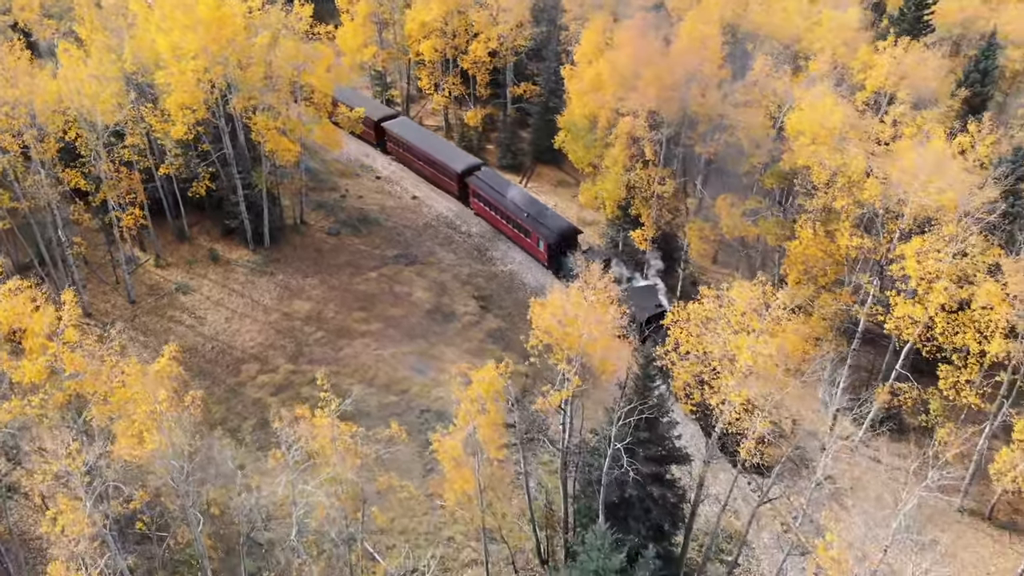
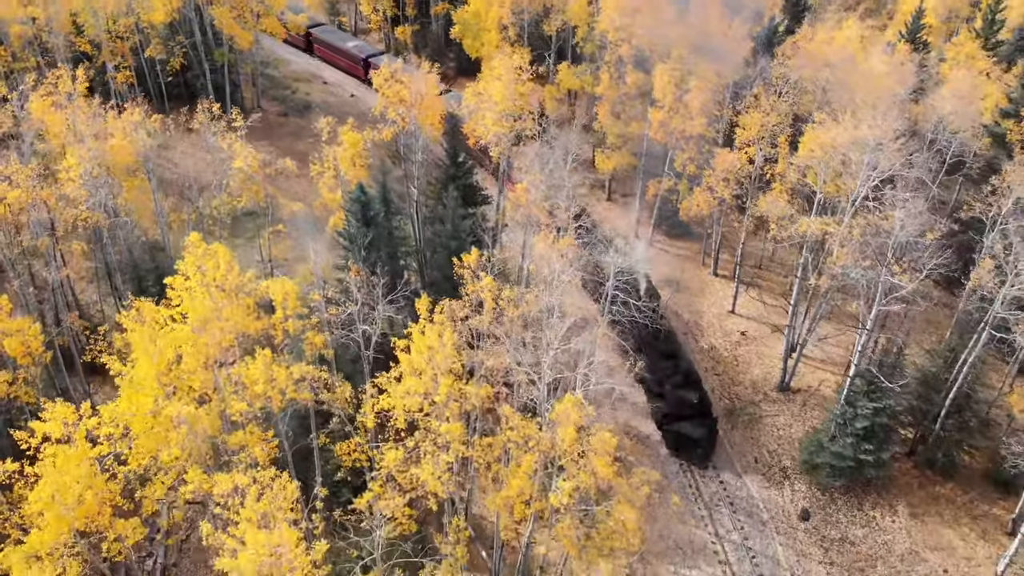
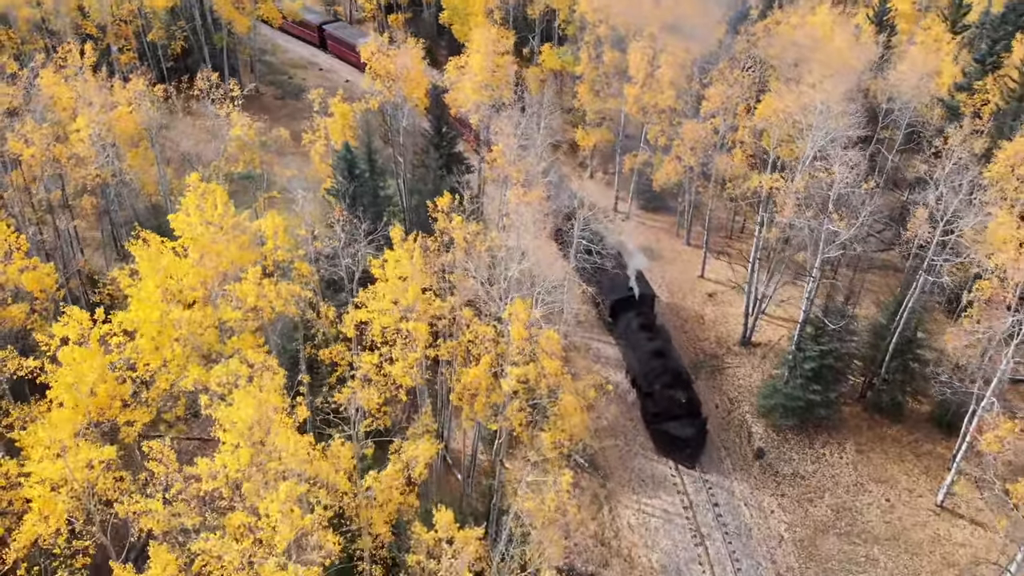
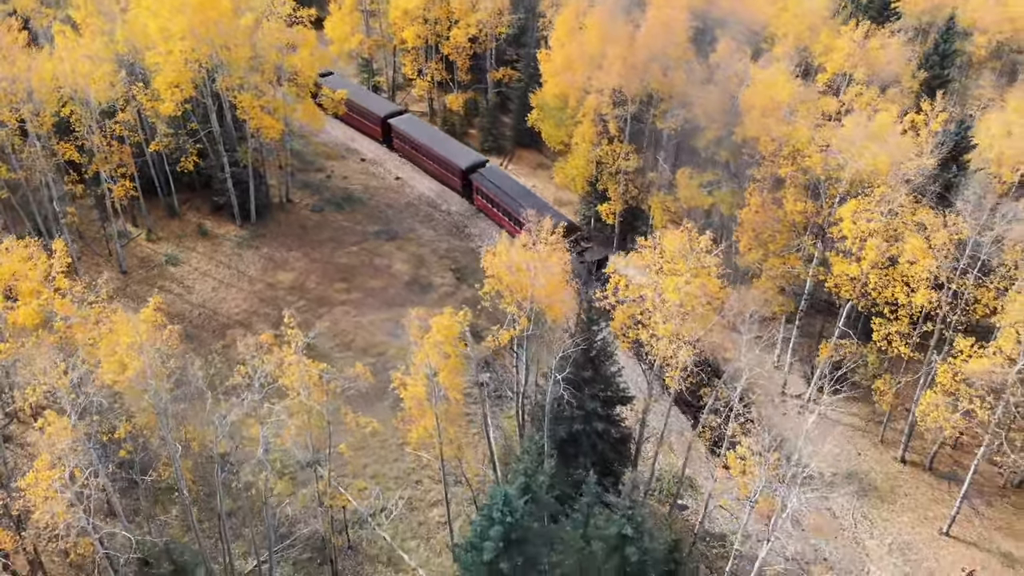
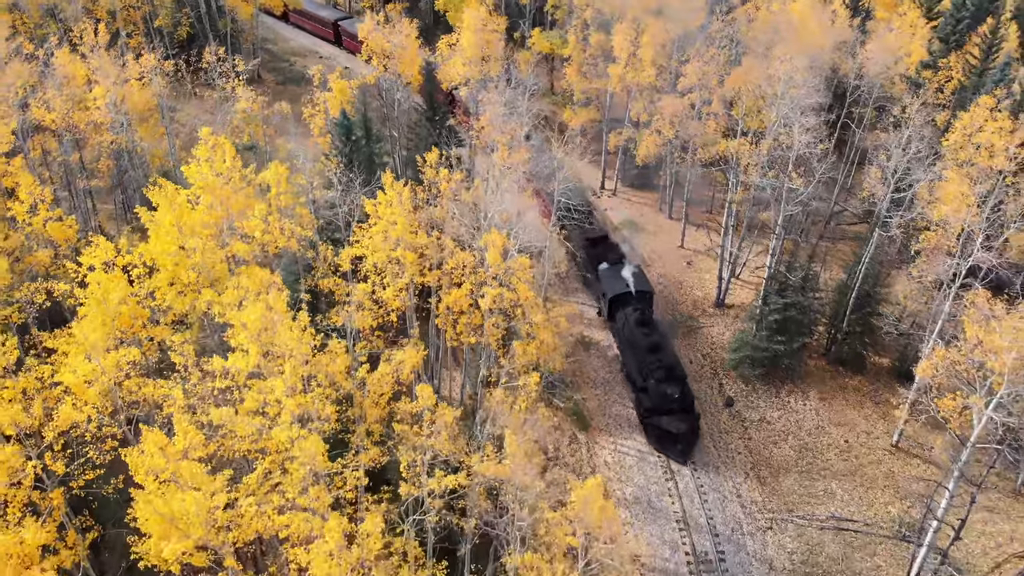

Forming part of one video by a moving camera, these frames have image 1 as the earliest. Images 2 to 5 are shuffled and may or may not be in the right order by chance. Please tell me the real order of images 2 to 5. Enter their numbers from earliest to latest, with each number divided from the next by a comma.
4, 2, 3, 5
